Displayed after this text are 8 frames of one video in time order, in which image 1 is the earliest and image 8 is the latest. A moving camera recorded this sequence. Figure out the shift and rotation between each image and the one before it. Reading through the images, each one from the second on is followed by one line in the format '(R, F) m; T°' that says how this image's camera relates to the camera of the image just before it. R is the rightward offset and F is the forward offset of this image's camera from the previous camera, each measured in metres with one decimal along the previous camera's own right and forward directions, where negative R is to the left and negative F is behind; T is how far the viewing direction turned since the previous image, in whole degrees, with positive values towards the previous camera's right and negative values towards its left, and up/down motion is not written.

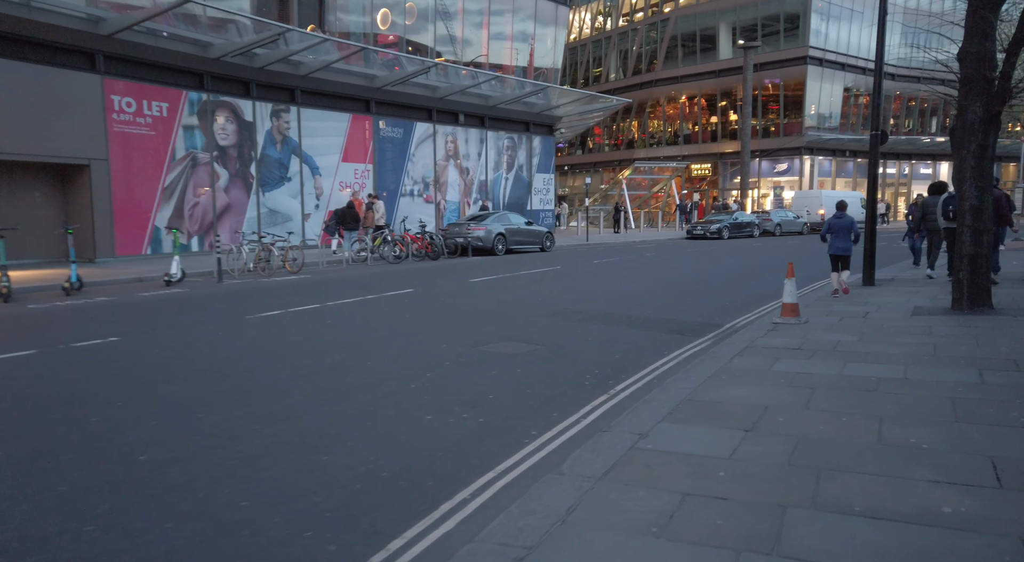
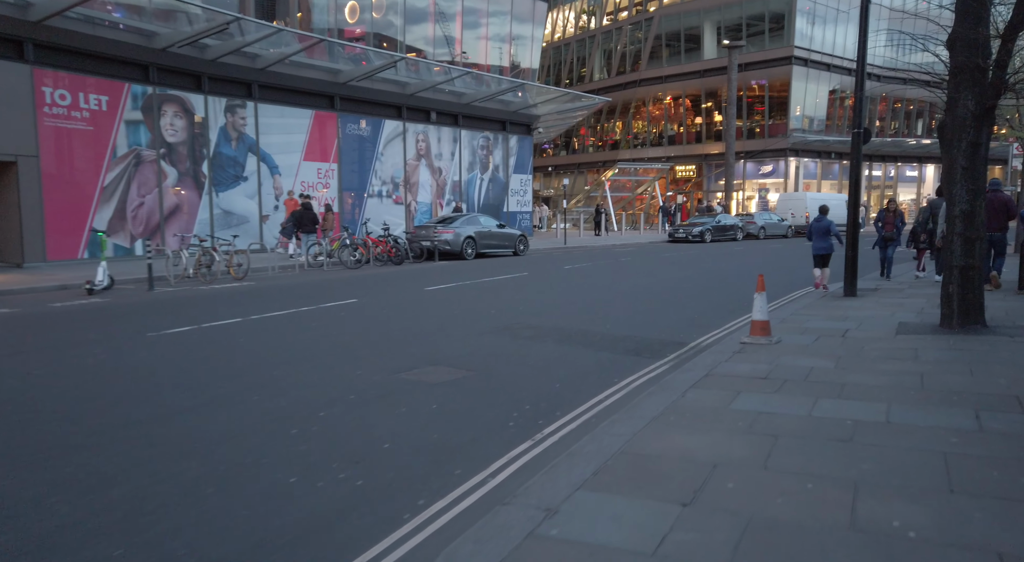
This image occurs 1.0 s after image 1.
(+0.6, +1.1) m; +1°
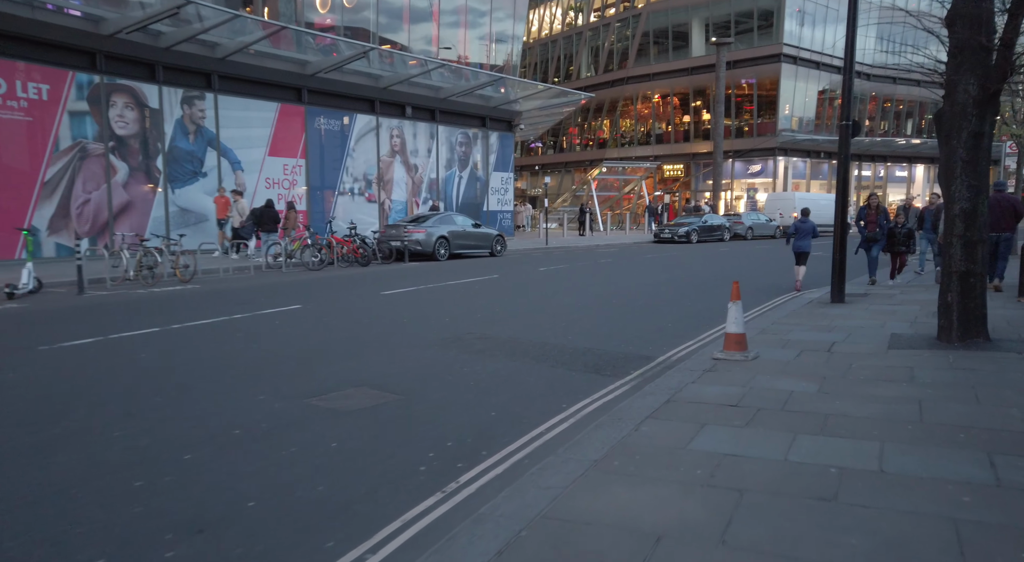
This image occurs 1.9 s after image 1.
(+0.5, +1.0) m; +1°
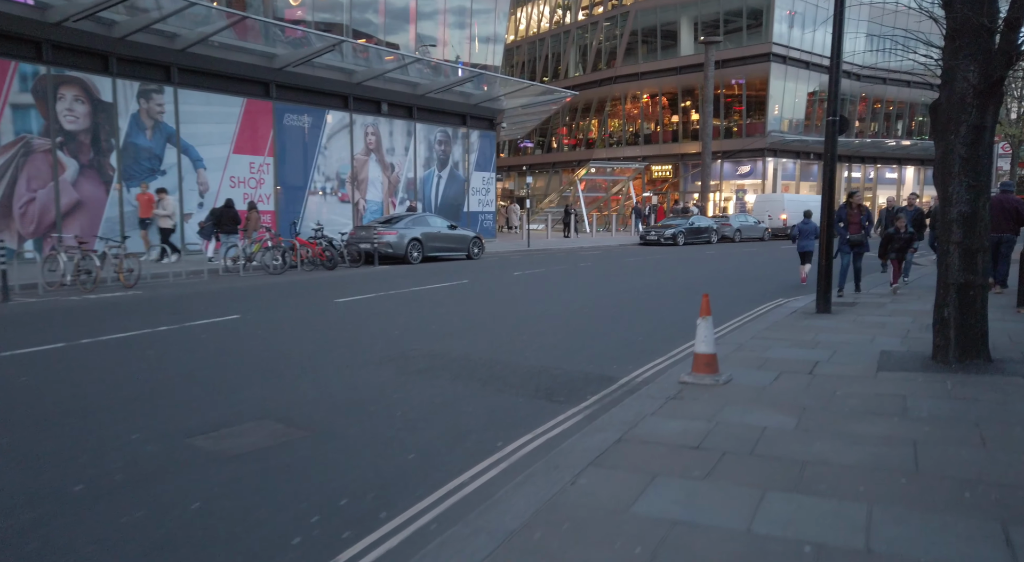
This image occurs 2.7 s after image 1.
(+0.5, +0.9) m; +1°
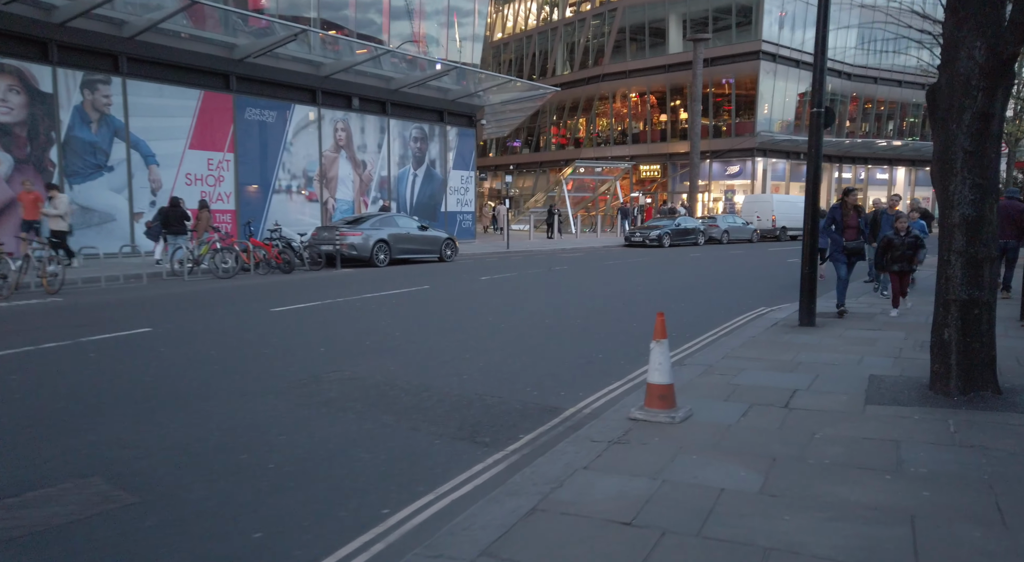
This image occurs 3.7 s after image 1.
(+0.6, +1.1) m; +1°
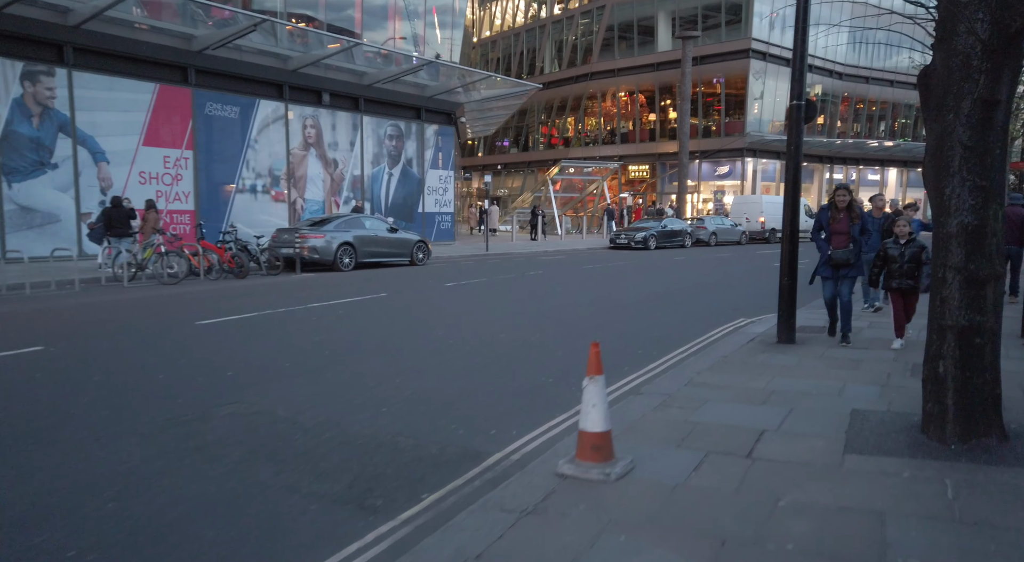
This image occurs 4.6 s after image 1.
(+0.6, +1.0) m; +1°
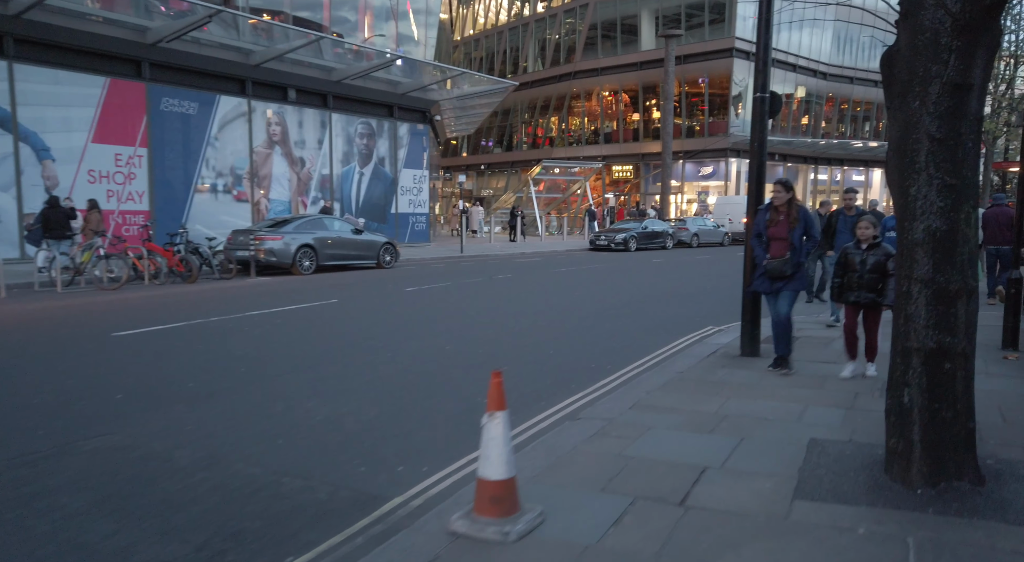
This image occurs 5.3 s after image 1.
(+0.5, +0.7) m; +1°
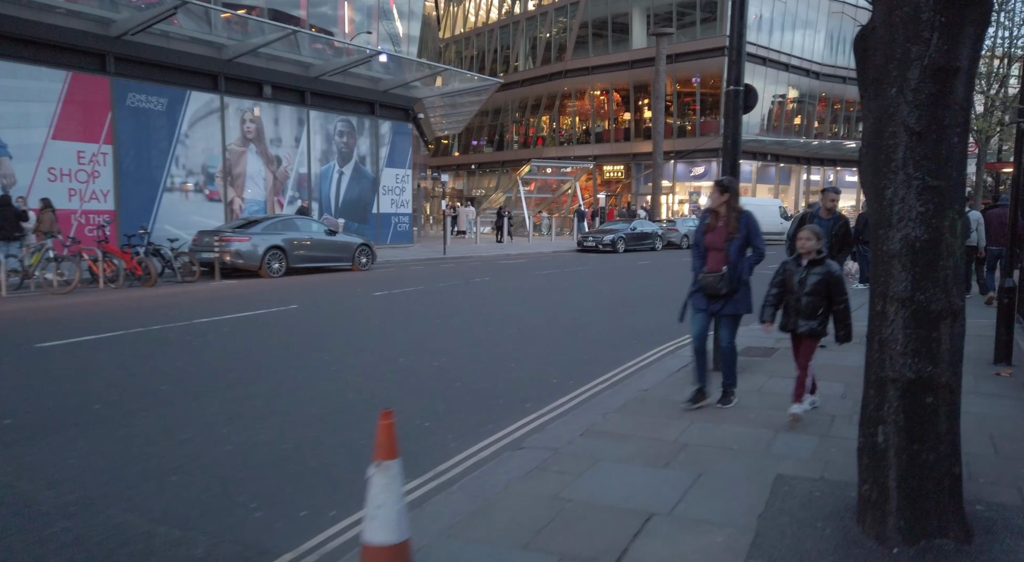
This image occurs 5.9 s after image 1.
(+0.4, +0.7) m; 0°
